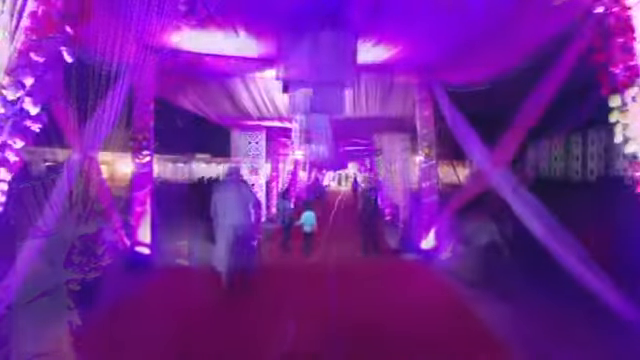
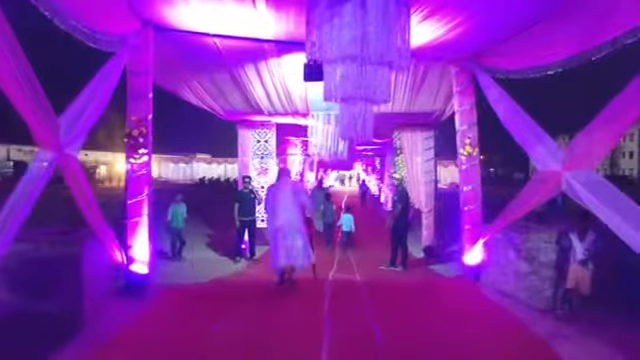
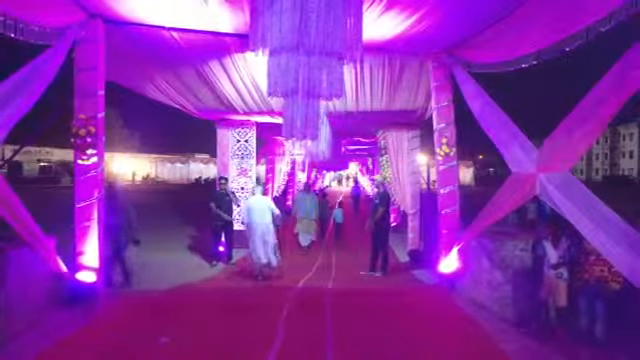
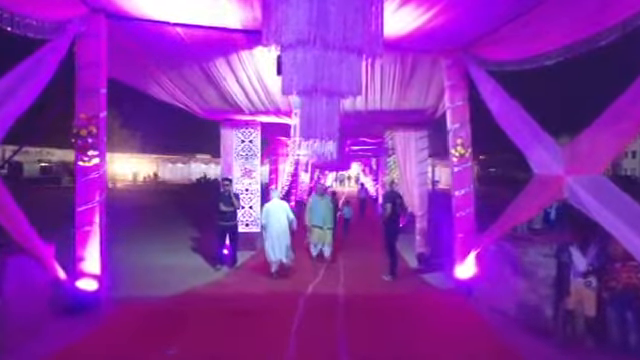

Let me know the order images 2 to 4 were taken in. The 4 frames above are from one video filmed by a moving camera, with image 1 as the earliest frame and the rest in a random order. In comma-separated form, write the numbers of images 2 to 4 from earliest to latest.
2, 3, 4
